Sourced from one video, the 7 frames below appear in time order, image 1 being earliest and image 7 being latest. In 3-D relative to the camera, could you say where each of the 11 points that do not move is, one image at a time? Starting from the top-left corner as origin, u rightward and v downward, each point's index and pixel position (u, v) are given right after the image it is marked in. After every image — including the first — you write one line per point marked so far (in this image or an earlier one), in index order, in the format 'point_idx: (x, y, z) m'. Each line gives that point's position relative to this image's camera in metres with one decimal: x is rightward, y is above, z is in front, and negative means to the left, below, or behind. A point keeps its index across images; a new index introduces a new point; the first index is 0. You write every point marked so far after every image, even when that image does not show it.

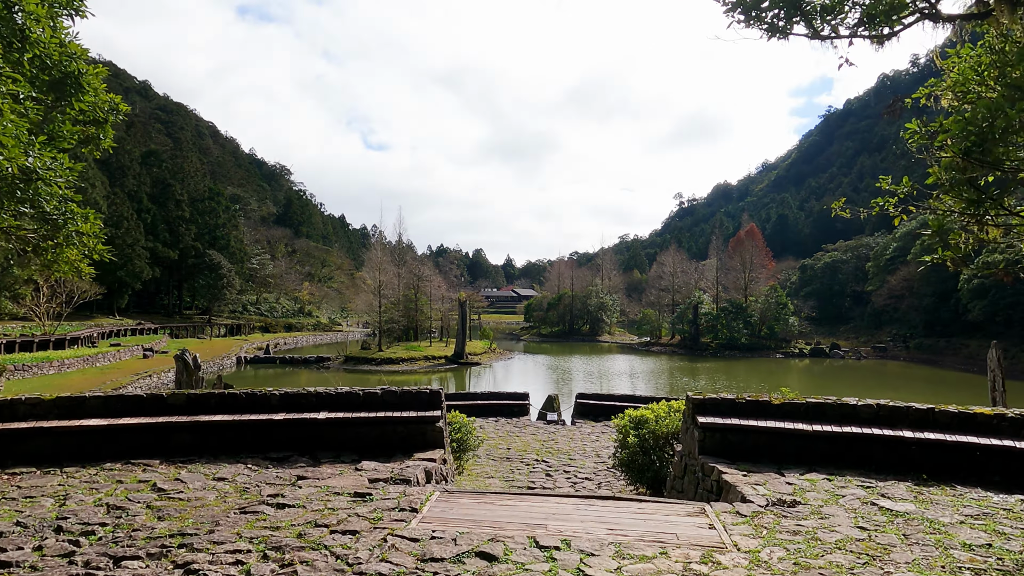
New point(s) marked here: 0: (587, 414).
0: (+1.3, -2.3, +9.0) m
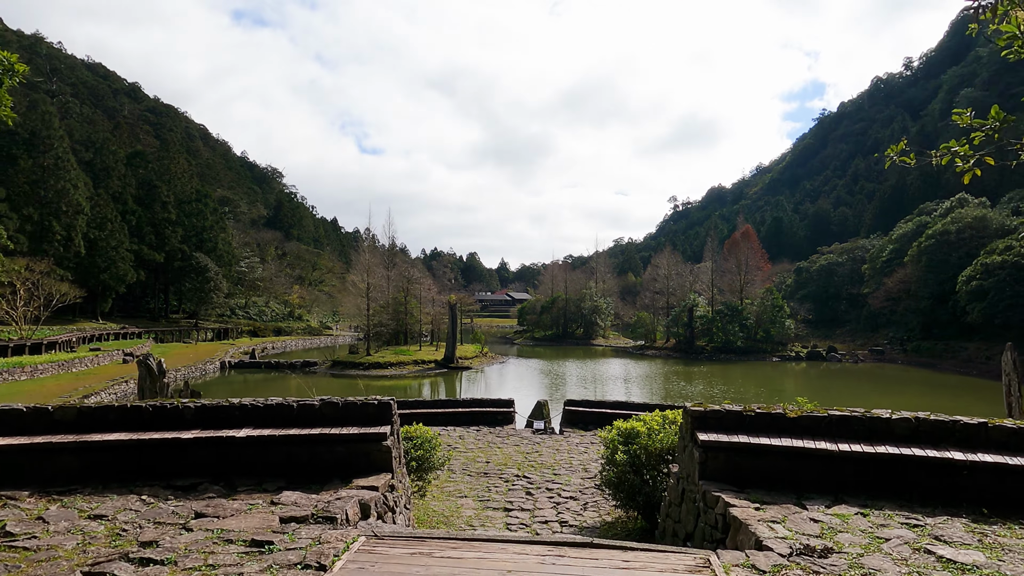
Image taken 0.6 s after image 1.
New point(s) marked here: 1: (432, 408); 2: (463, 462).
0: (+1.1, -2.3, +8.5) m
1: (-1.3, -1.9, +8.2) m
2: (-0.6, -2.0, +5.8) m
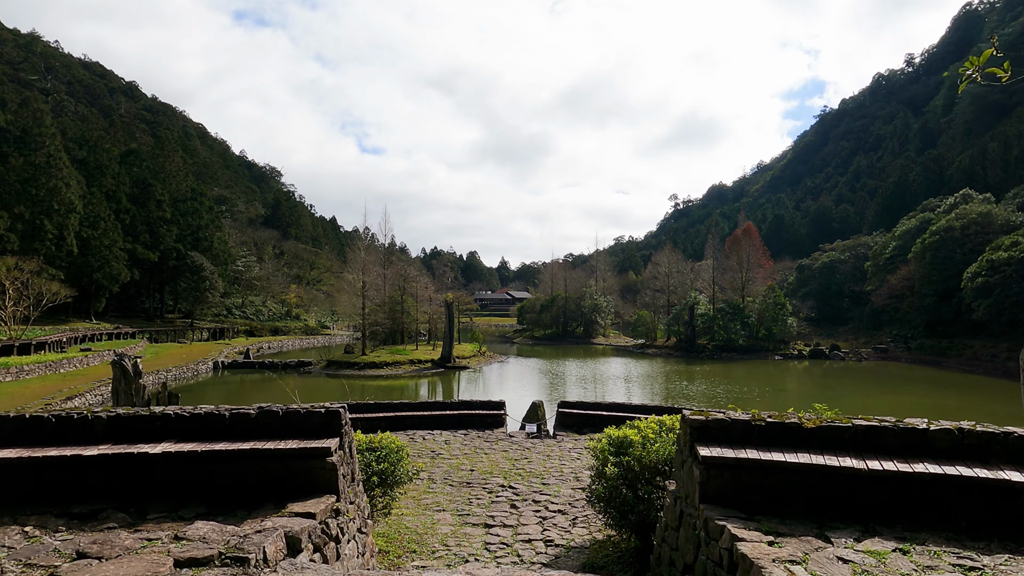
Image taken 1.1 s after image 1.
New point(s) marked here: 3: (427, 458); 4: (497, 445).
0: (+0.9, -2.2, +8.0) m
1: (-1.4, -1.9, +7.8) m
2: (-0.7, -2.0, +5.4) m
3: (-1.0, -2.0, +5.9) m
4: (-0.2, -2.1, +6.6) m
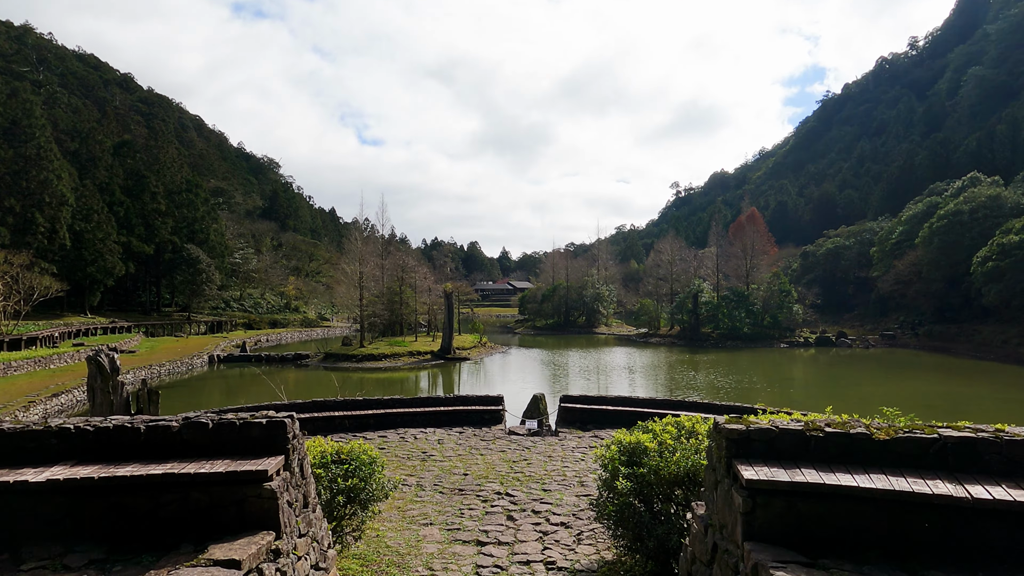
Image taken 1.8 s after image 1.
0: (+0.9, -2.0, +7.5) m
1: (-1.4, -1.7, +7.3) m
2: (-0.7, -1.8, +4.9) m
3: (-1.0, -1.9, +5.4) m
4: (-0.2, -1.9, +6.1) m
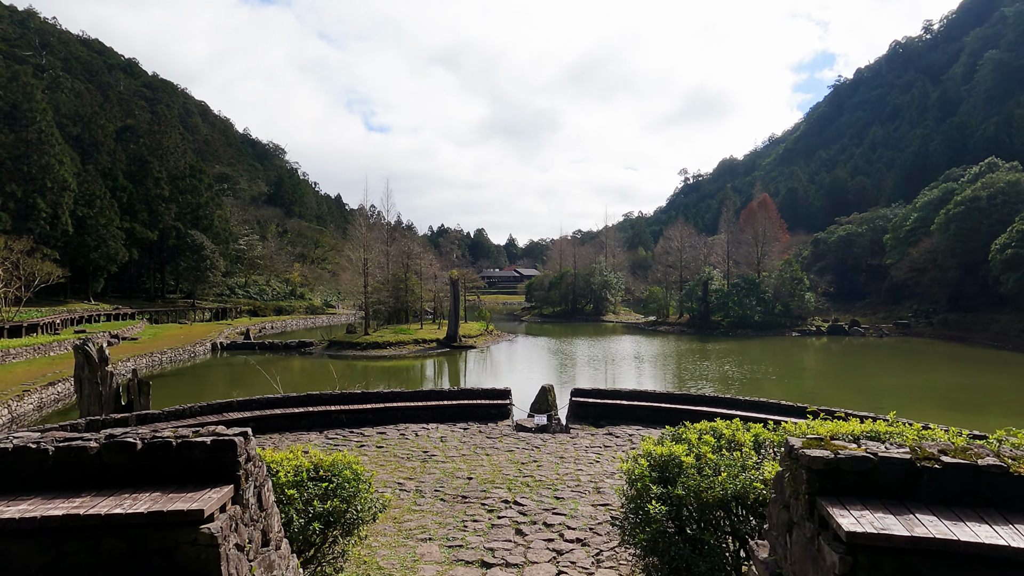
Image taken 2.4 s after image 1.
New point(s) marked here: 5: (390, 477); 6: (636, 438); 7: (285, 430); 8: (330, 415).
0: (+1.0, -1.8, +7.1) m
1: (-1.3, -1.5, +6.9) m
2: (-0.7, -1.7, +4.5) m
3: (-0.9, -1.7, +5.0) m
4: (-0.1, -1.7, +5.7) m
5: (-1.1, -1.7, +4.6) m
6: (+1.4, -1.7, +5.9) m
7: (-2.7, -1.7, +6.1) m
8: (-2.3, -1.6, +6.4) m
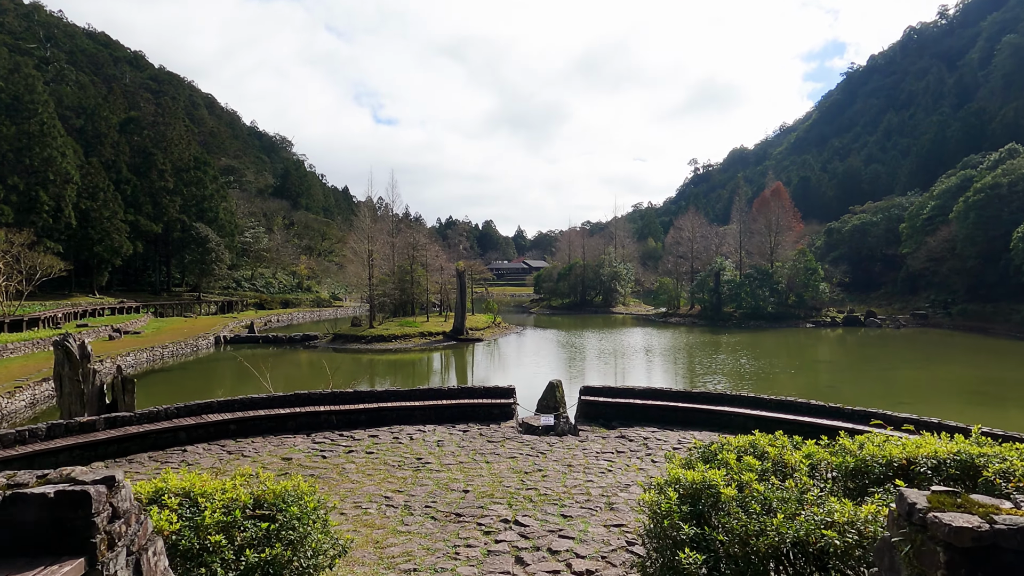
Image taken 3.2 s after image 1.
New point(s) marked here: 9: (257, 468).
0: (+1.1, -1.7, +6.6) m
1: (-1.3, -1.4, +6.4) m
2: (-0.6, -1.6, +4.0) m
3: (-0.9, -1.6, +4.5) m
4: (-0.1, -1.6, +5.2) m
5: (-1.1, -1.6, +4.1) m
6: (+1.5, -1.6, +5.3) m
7: (-2.7, -1.6, +5.7) m
8: (-2.3, -1.5, +5.9) m
9: (-2.3, -1.6, +4.6) m
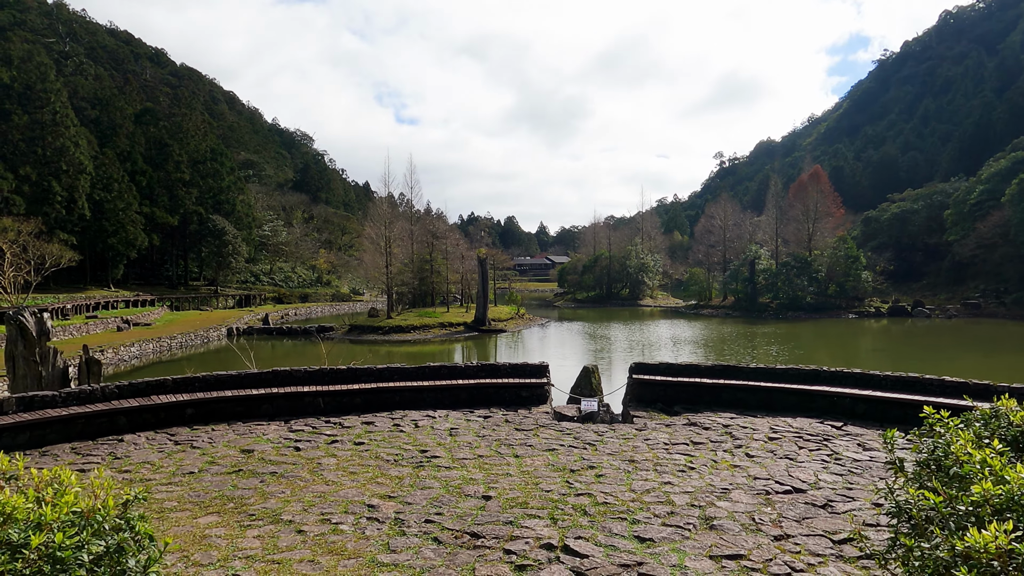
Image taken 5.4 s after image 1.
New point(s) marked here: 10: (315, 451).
0: (+1.4, -1.2, +5.2) m
1: (-1.0, -0.9, +5.1) m
2: (-0.4, -1.1, +2.8) m
3: (-0.7, -1.2, +3.3) m
4: (+0.2, -1.1, +3.9) m
5: (-0.9, -1.2, +2.9) m
6: (+1.8, -1.1, +4.0) m
7: (-2.4, -1.2, +4.5) m
8: (-1.9, -1.0, +4.7) m
9: (-2.1, -1.2, +3.4) m
10: (-1.4, -1.2, +3.6) m
